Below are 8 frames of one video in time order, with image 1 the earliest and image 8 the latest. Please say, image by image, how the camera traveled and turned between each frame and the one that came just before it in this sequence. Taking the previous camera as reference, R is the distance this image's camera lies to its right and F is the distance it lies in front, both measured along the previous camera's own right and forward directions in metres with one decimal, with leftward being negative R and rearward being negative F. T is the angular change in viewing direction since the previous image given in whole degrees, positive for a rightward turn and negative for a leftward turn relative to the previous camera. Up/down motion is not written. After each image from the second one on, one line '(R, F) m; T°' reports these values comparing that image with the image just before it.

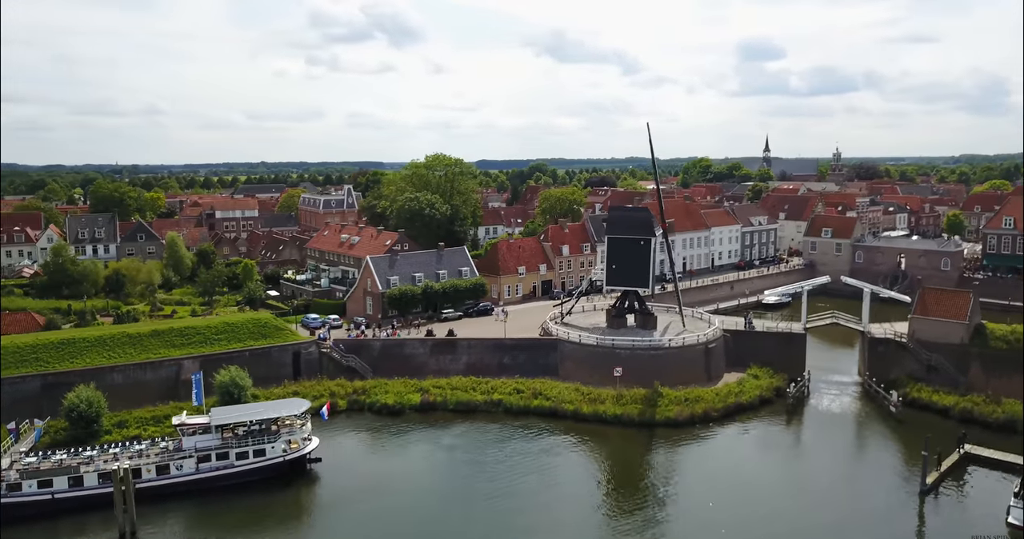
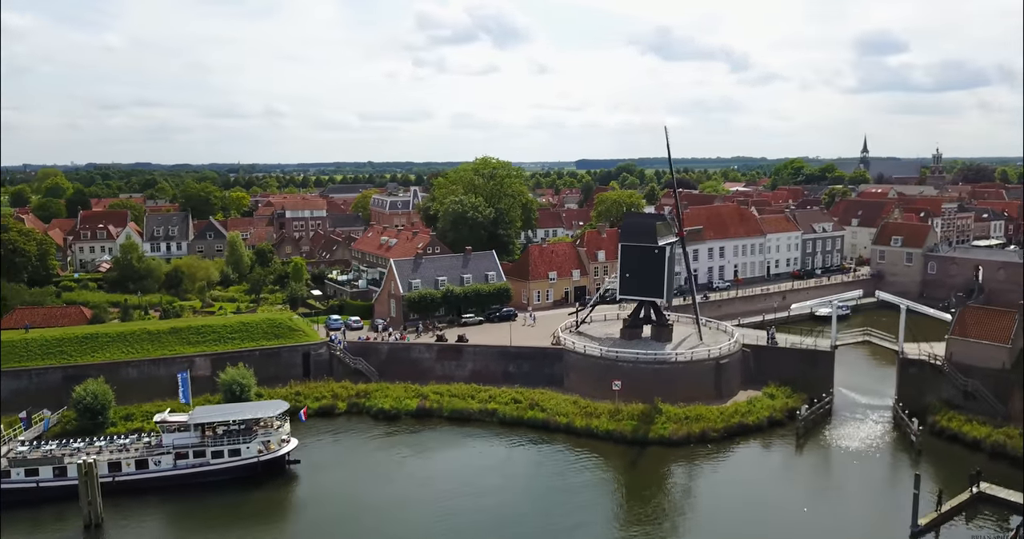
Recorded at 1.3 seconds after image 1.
(+3.7, +0.8) m; -8°
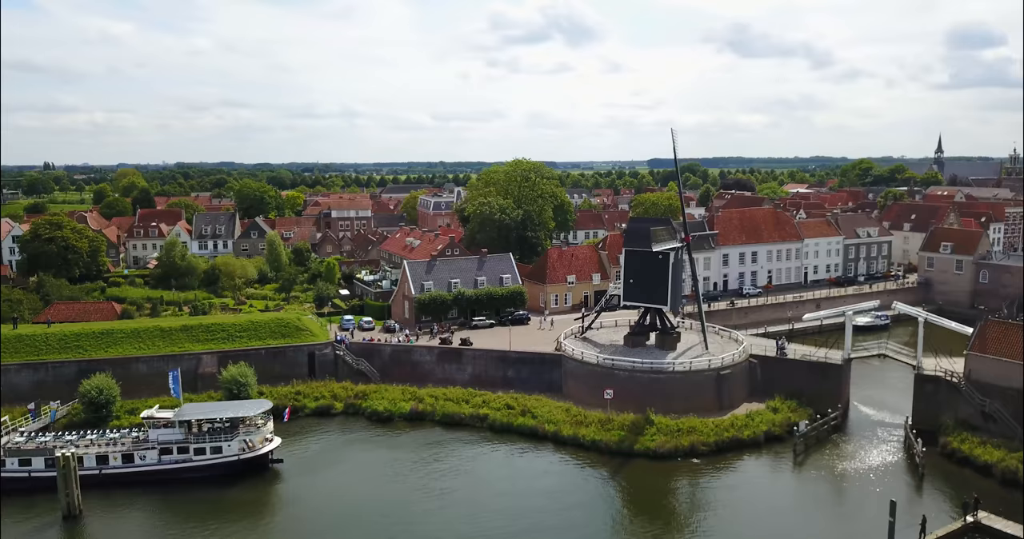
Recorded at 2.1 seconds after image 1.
(+2.7, +0.4) m; -5°
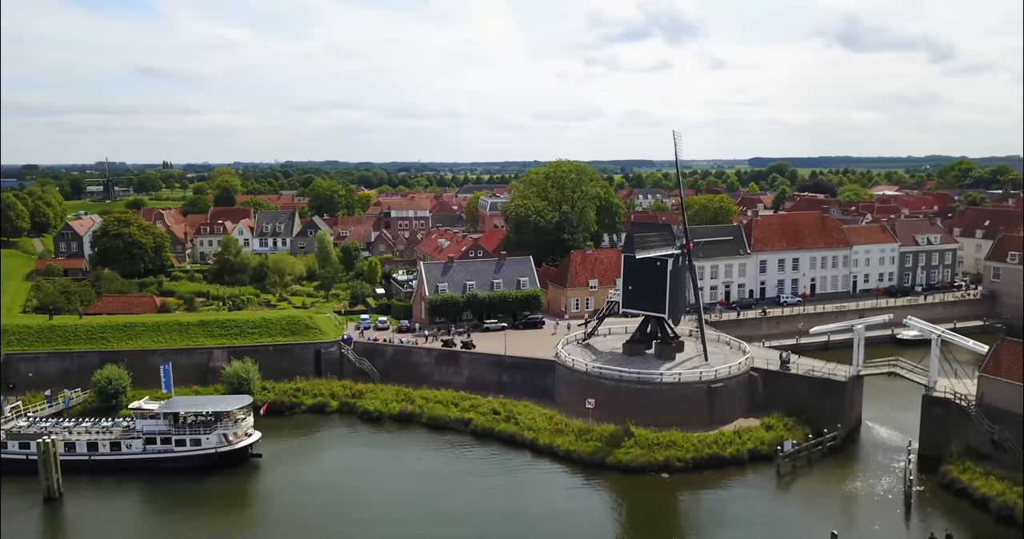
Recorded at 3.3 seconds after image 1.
(+3.8, +0.5) m; -7°
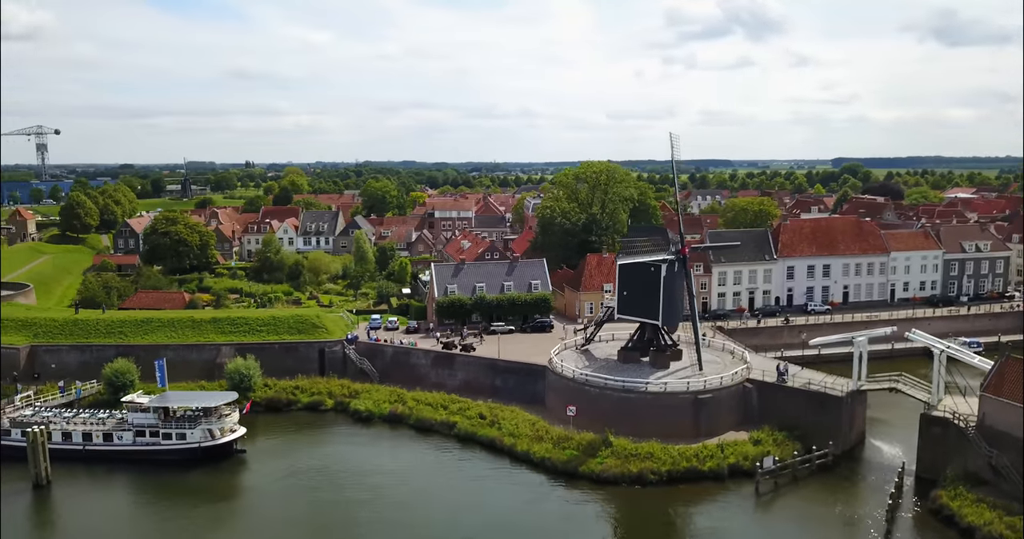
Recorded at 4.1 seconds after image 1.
(+3.1, +0.4) m; -6°
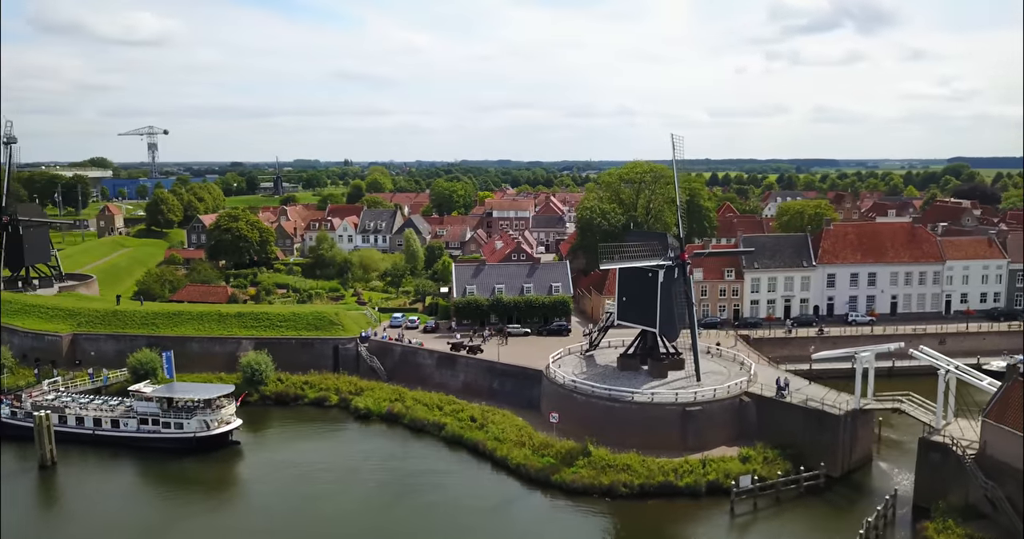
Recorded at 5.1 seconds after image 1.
(+3.5, +0.5) m; -7°
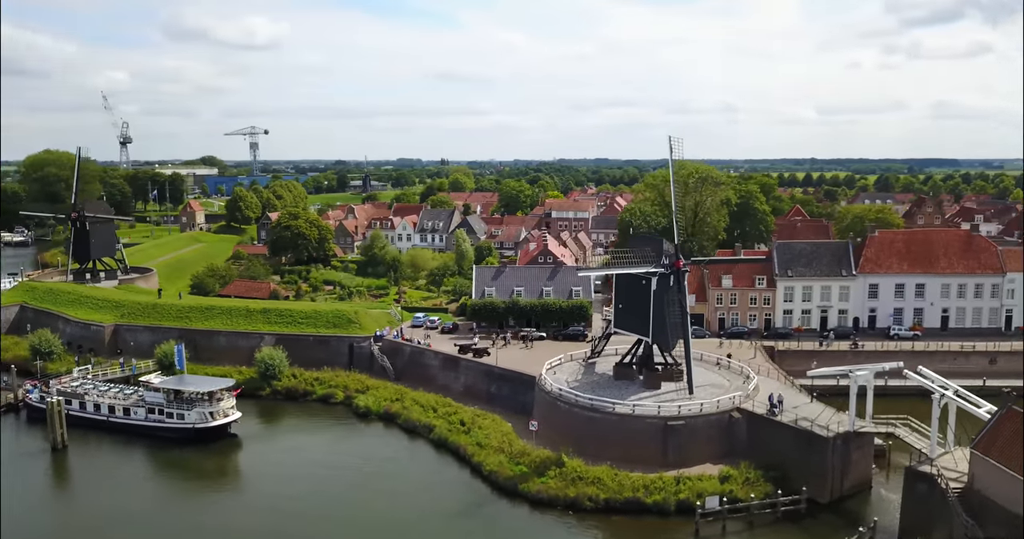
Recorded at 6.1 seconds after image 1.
(+3.7, +0.5) m; -7°
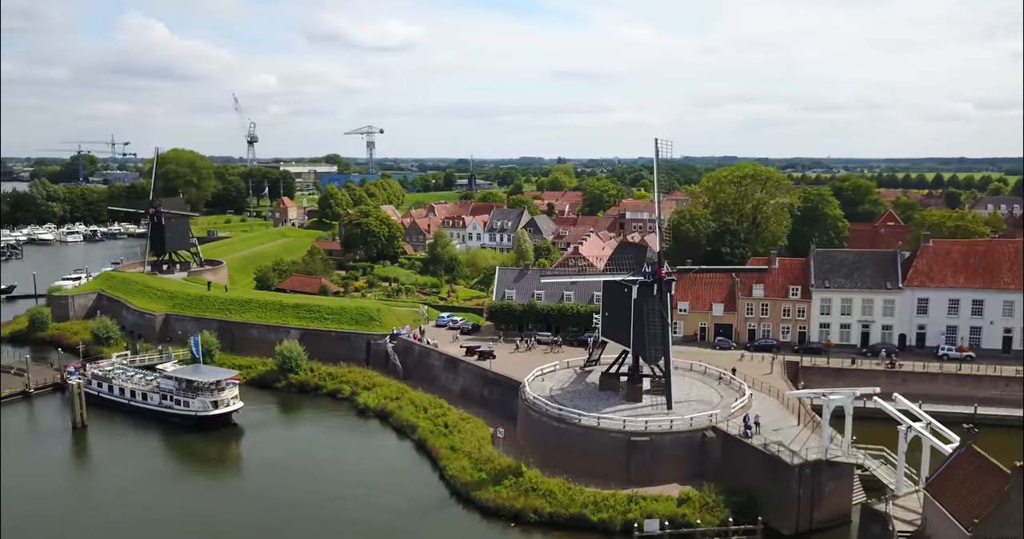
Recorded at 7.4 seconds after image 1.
(+4.7, +0.7) m; -9°
